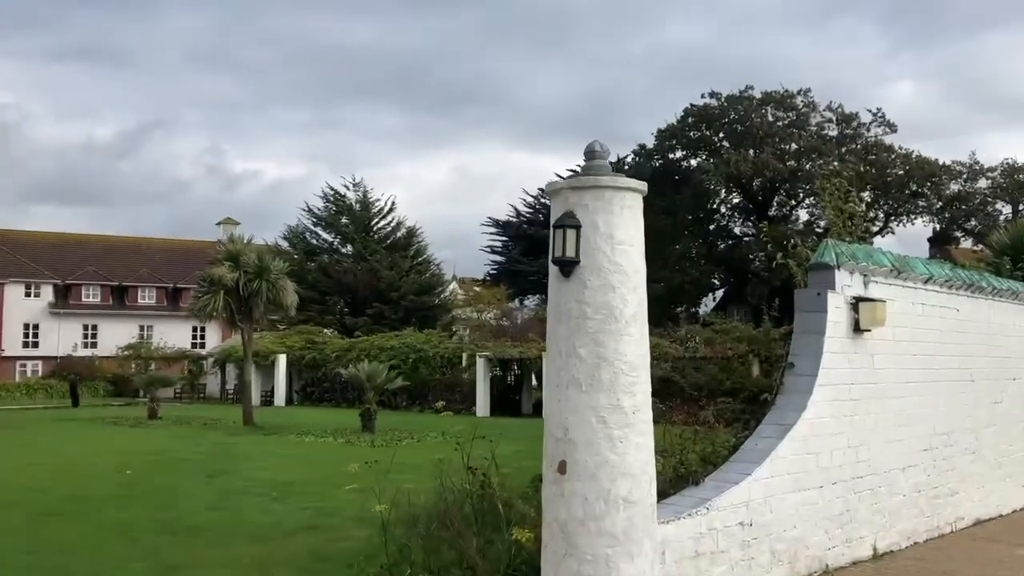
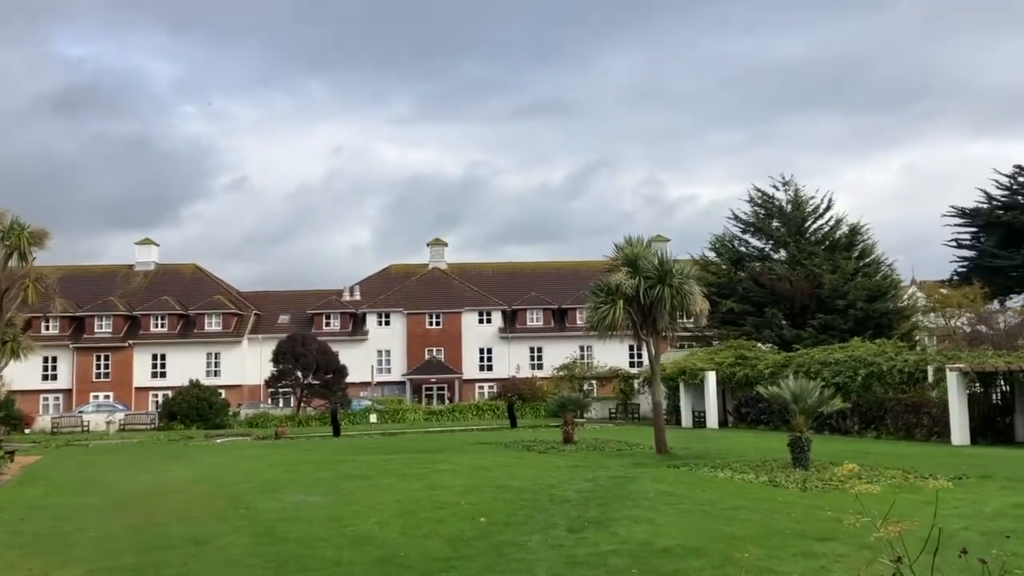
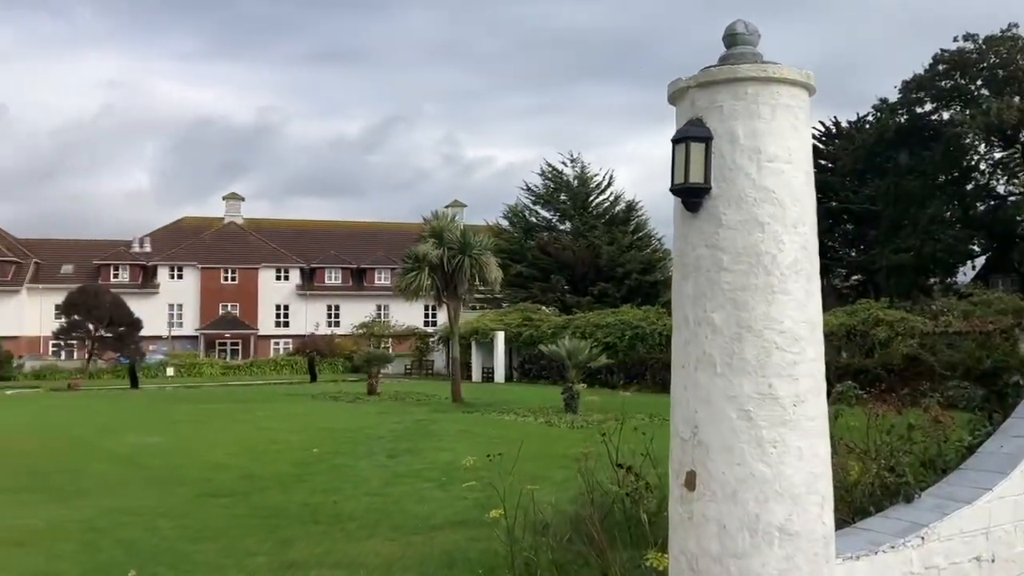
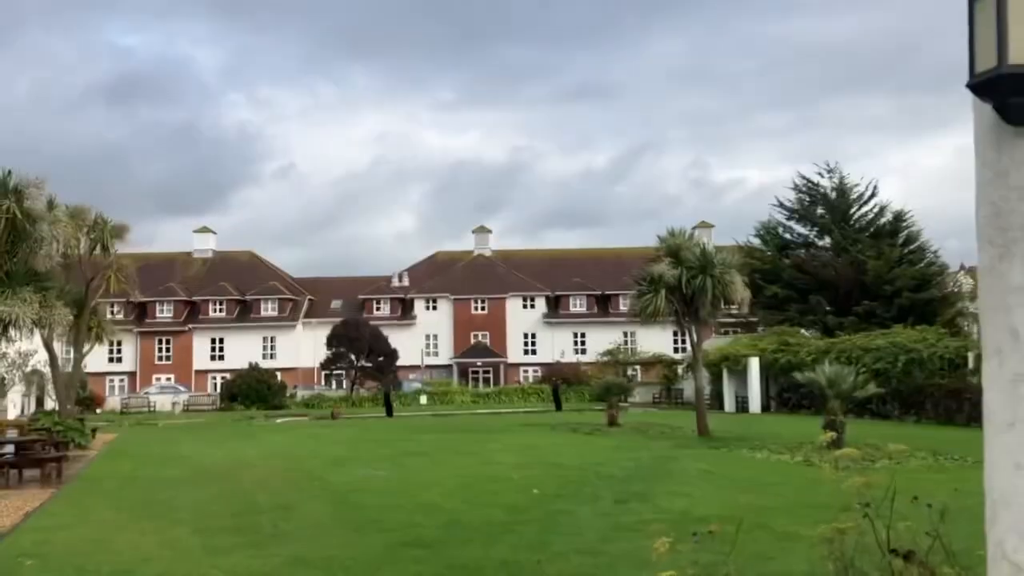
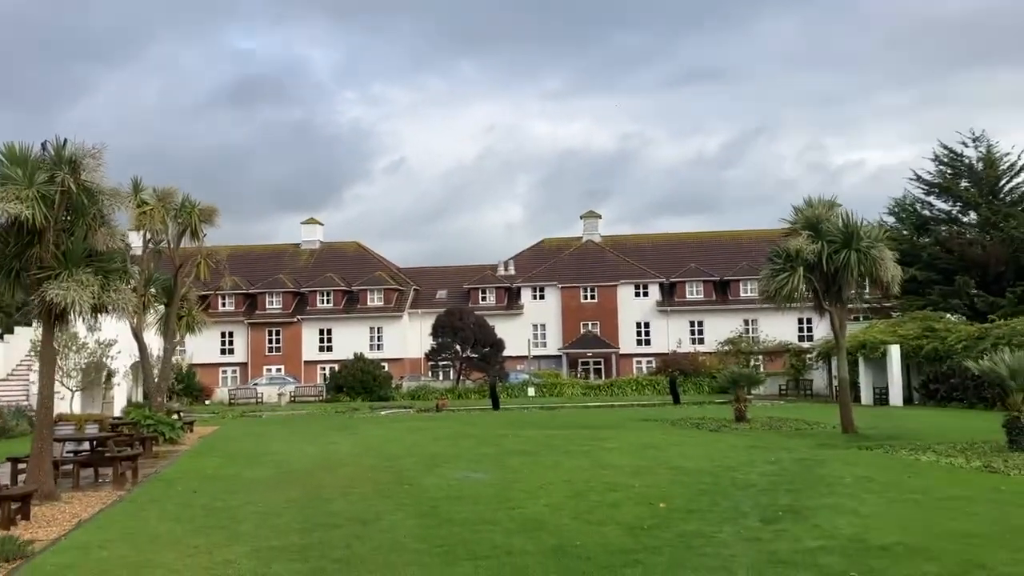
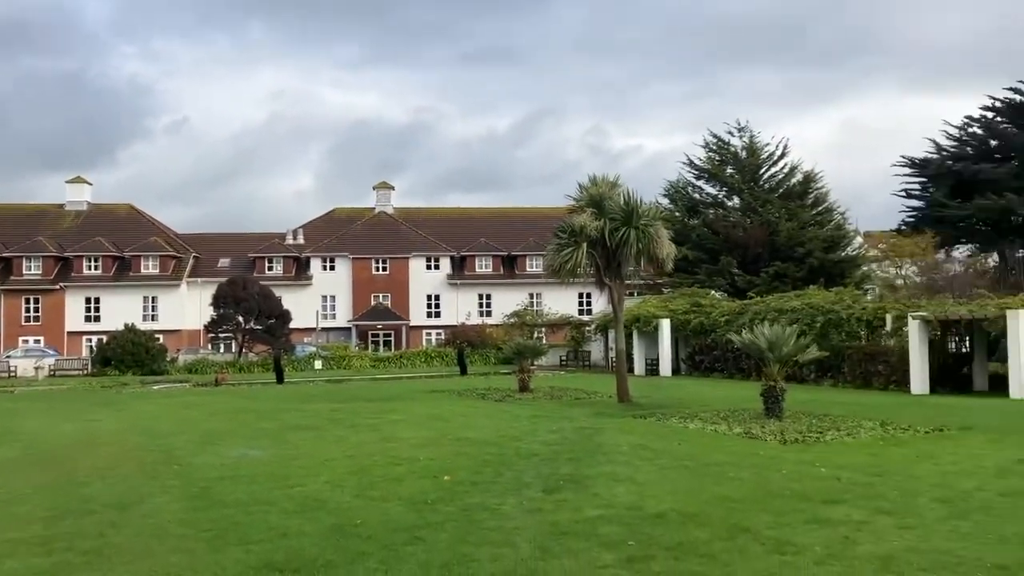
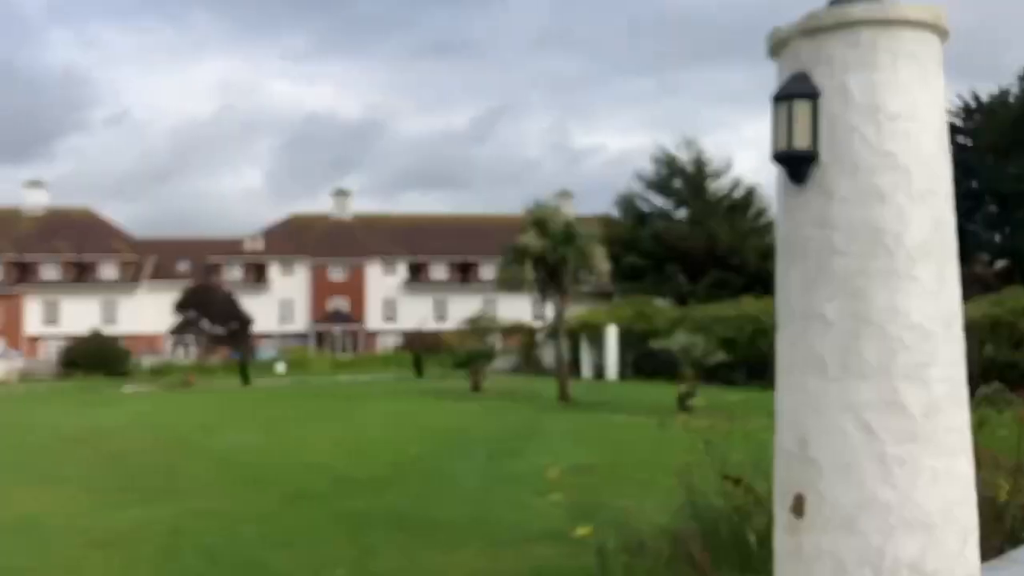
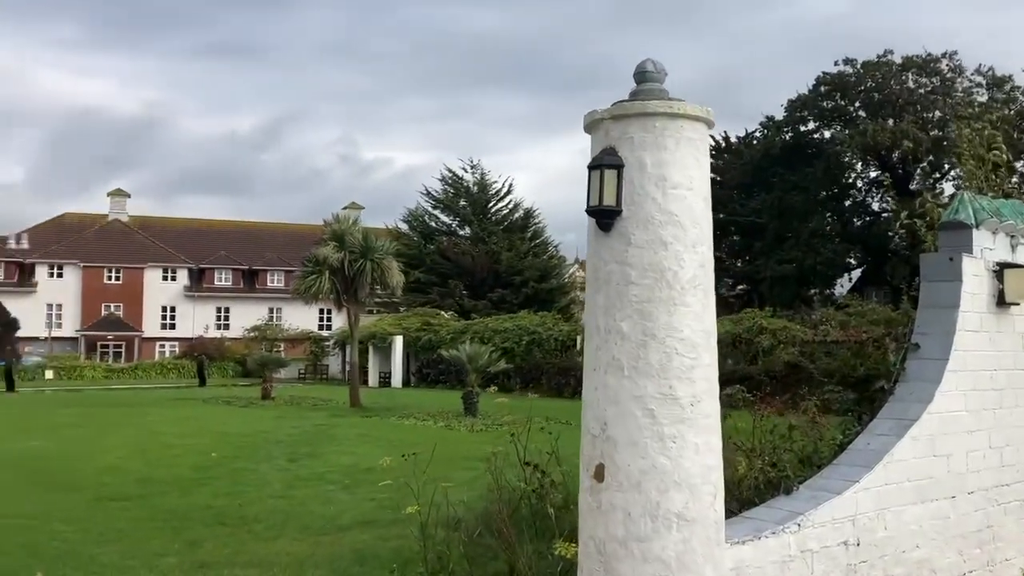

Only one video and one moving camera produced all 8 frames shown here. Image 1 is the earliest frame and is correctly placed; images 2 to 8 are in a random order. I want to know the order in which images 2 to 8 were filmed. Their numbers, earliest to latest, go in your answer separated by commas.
8, 3, 7, 4, 2, 5, 6
